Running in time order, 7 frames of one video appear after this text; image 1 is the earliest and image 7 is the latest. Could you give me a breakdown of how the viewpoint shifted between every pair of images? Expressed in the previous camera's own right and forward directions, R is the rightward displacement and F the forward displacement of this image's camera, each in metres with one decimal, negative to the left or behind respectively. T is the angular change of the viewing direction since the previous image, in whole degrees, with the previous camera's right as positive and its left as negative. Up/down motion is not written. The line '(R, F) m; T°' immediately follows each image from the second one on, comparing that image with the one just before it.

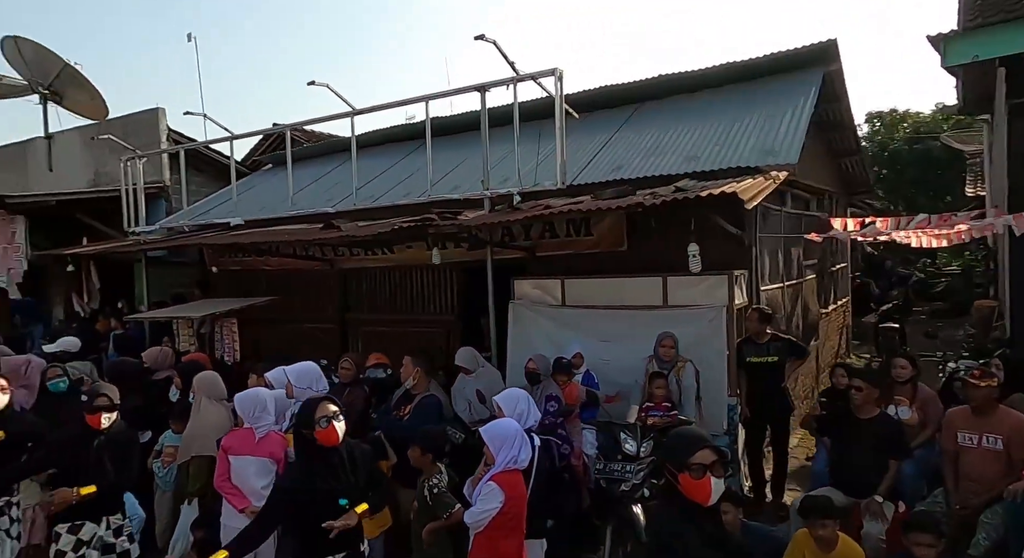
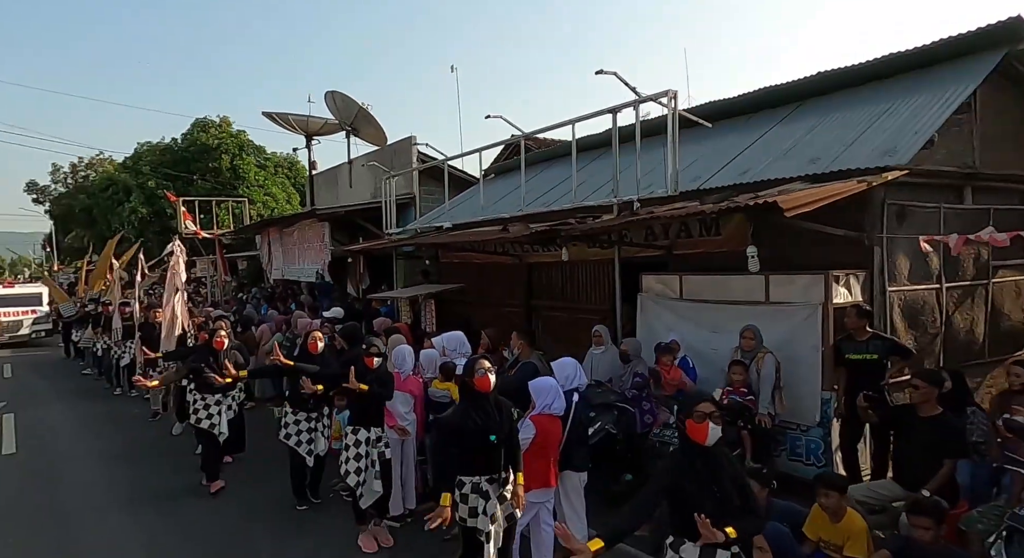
(+1.7, -0.9) m; -25°
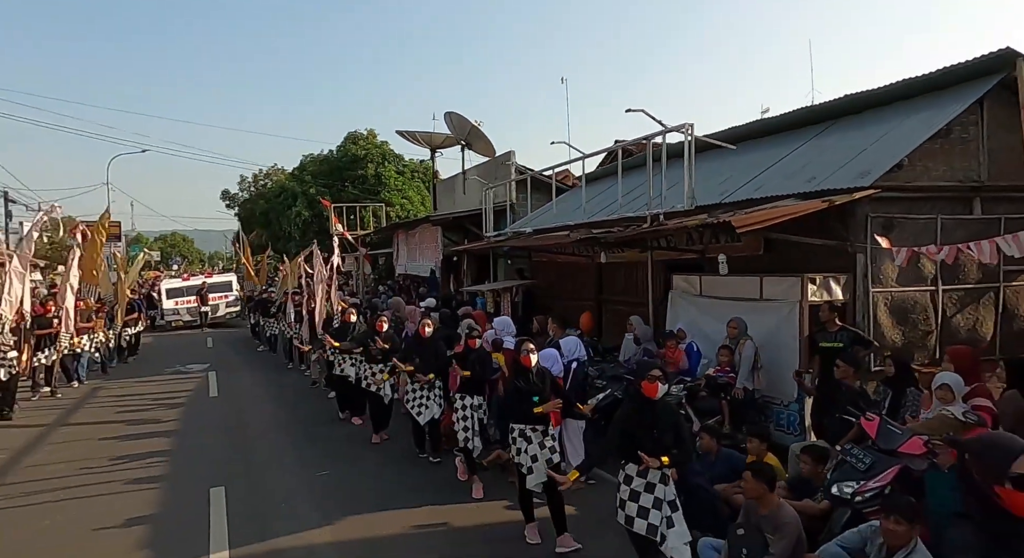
(+1.2, -1.7) m; -12°
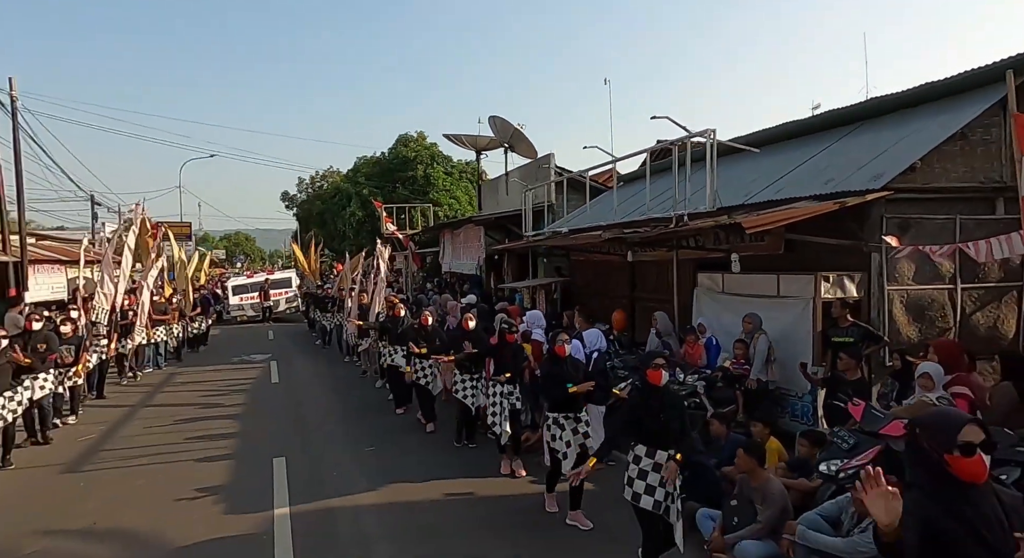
(+0.3, -0.6) m; -4°
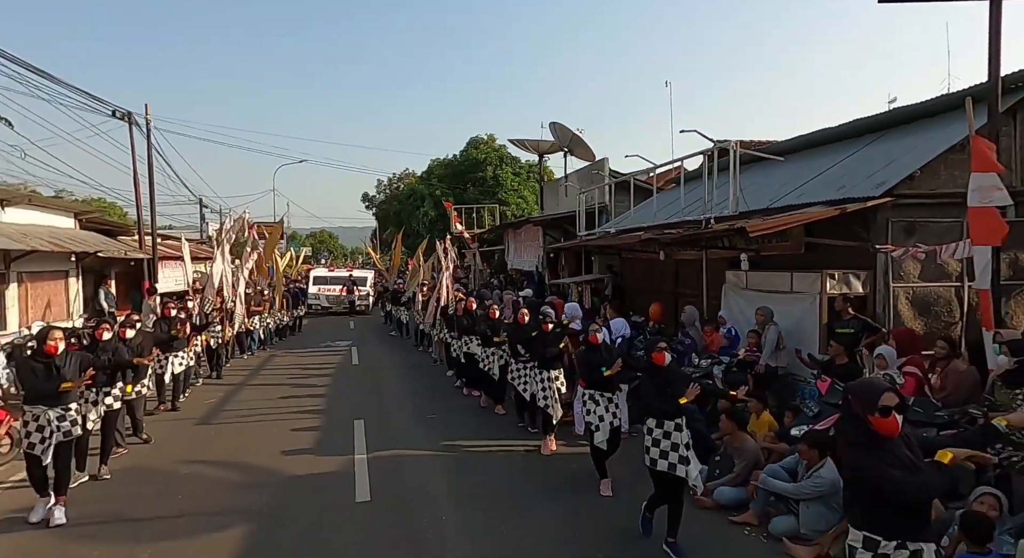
(+0.5, -1.2) m; -6°
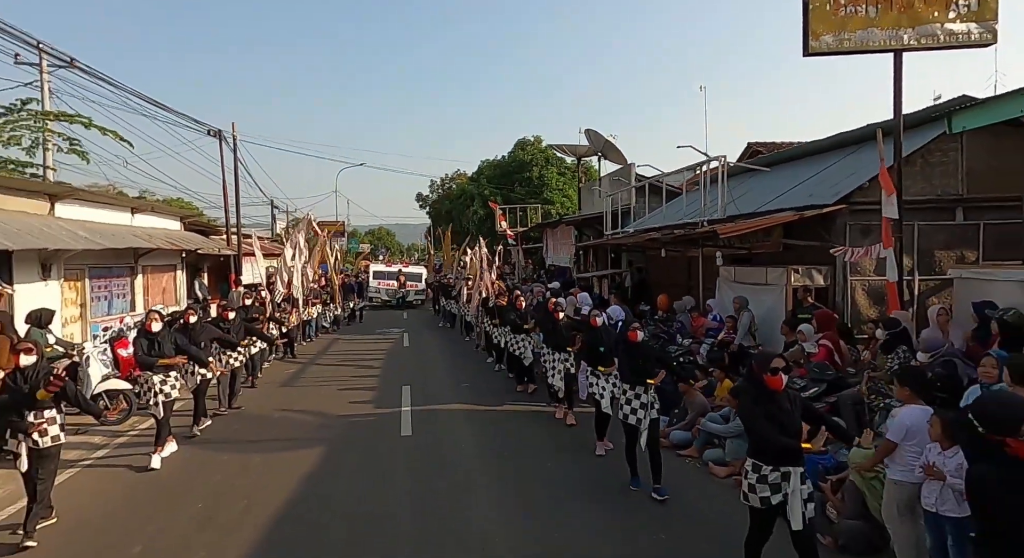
(+0.6, -1.9) m; -5°
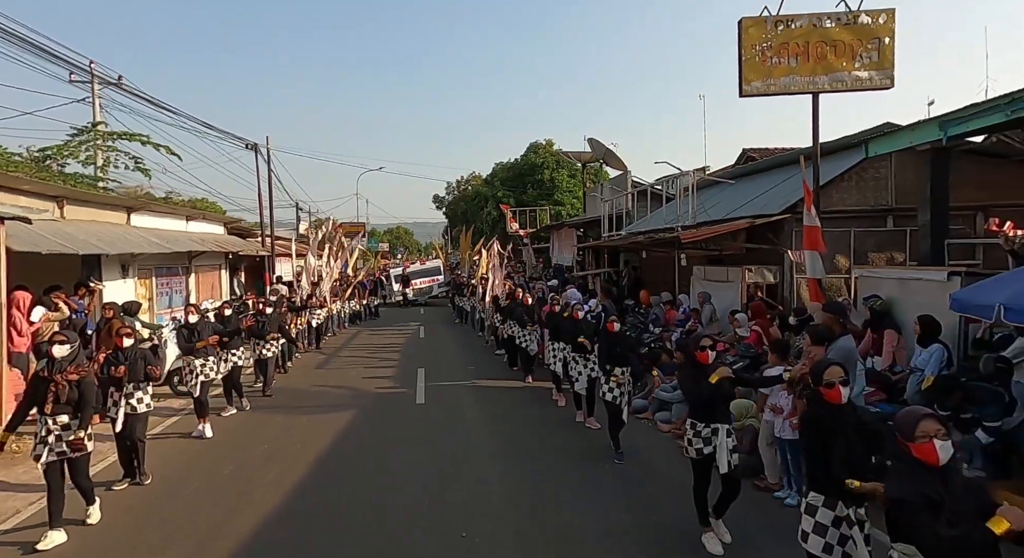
(+0.4, -1.8) m; -2°
